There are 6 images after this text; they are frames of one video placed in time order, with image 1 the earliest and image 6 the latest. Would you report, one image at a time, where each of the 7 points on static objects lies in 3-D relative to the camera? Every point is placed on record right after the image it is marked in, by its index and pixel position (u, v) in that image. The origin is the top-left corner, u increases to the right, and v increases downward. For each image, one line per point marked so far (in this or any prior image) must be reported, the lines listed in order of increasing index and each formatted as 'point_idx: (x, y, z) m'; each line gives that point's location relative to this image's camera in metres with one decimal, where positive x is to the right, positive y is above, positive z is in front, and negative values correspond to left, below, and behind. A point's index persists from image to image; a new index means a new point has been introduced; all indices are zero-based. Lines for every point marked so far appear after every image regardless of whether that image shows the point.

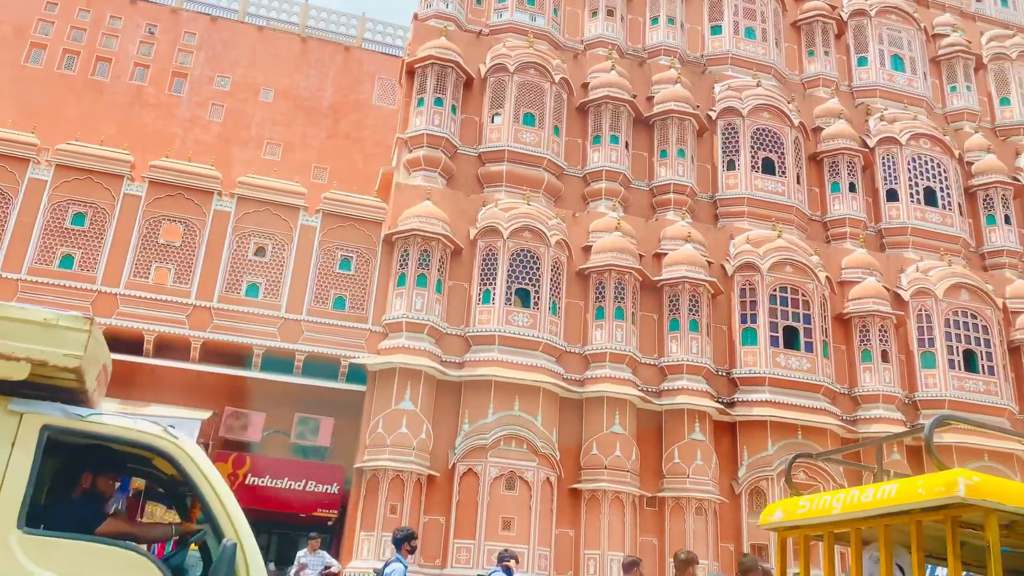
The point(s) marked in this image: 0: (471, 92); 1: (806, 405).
0: (-0.9, +4.1, +17.4) m
1: (+5.6, -2.2, +15.7) m
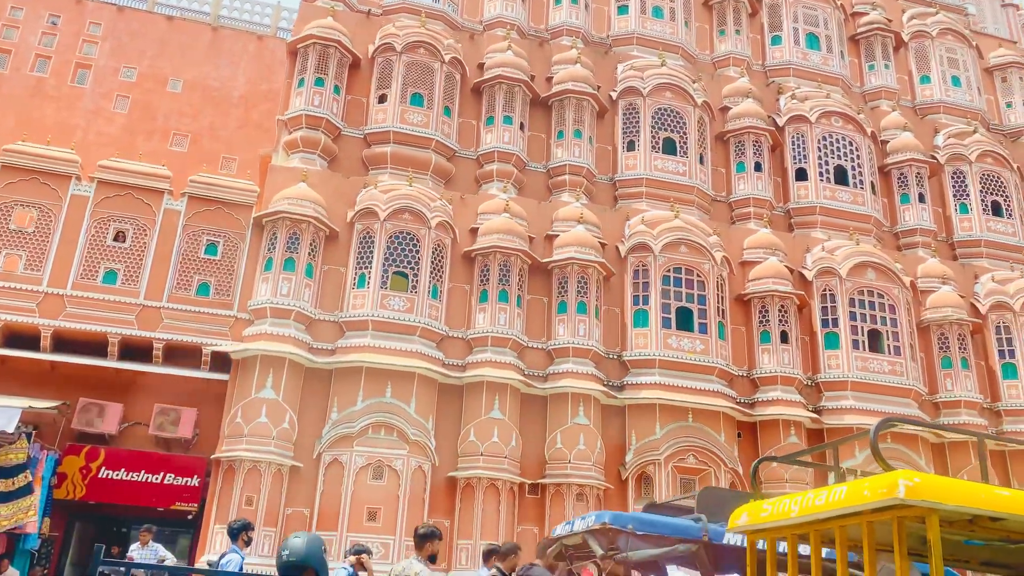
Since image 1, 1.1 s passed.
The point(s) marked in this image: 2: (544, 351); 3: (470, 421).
0: (-3.2, +4.4, +16.9) m
1: (+3.5, -1.8, +15.2) m
2: (+0.6, -1.2, +15.2) m
3: (-0.7, -2.3, +14.1) m
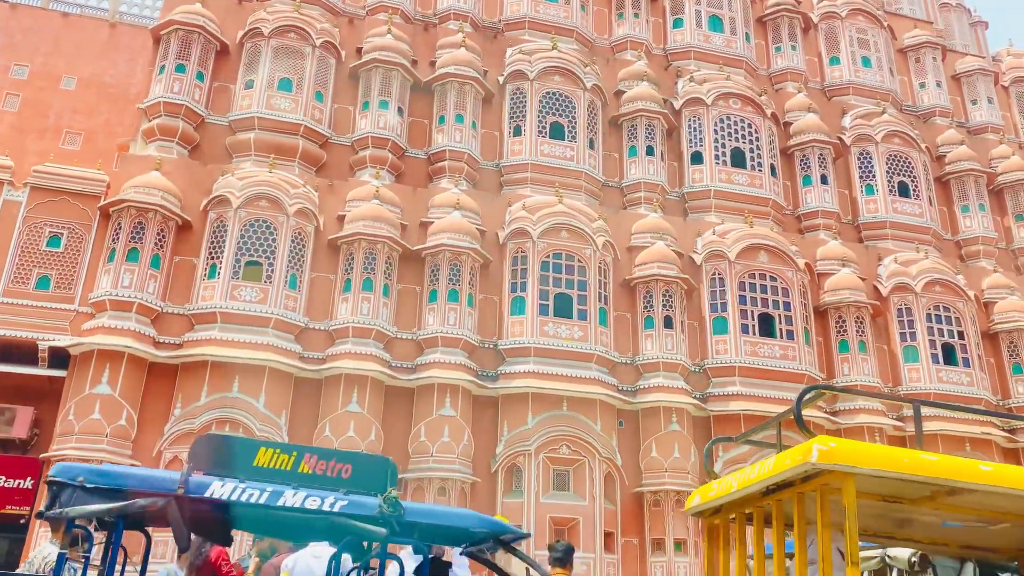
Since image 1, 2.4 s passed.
0: (-5.6, +4.5, +16.4) m
1: (+1.1, -1.6, +14.6) m
2: (-1.8, -1.0, +14.6) m
3: (-3.1, -2.1, +13.5) m
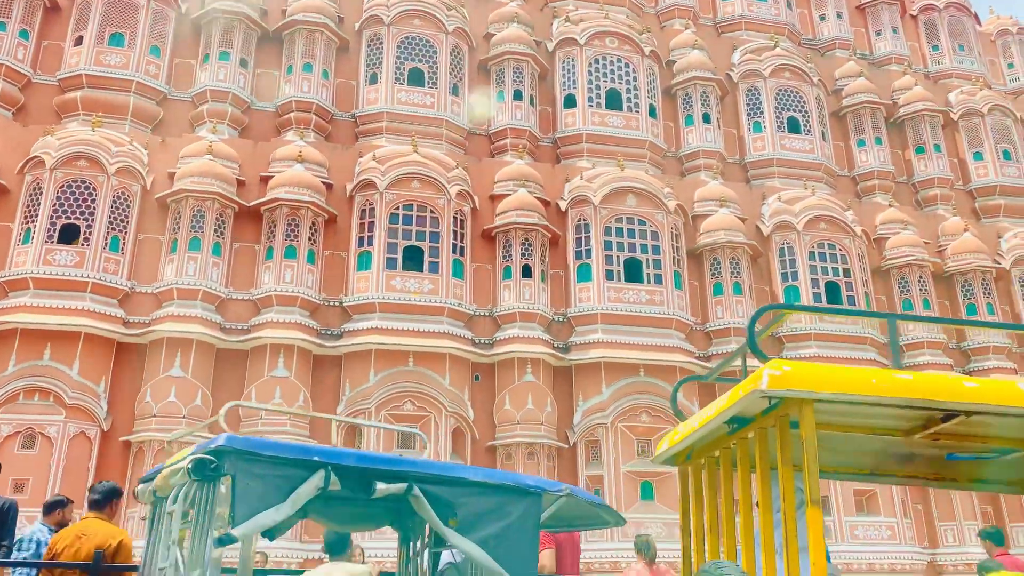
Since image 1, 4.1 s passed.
0: (-8.6, +5.1, +15.6) m
1: (-1.6, -0.7, +14.0) m
2: (-4.5, -0.2, +14.0) m
3: (-5.7, -1.4, +12.9) m
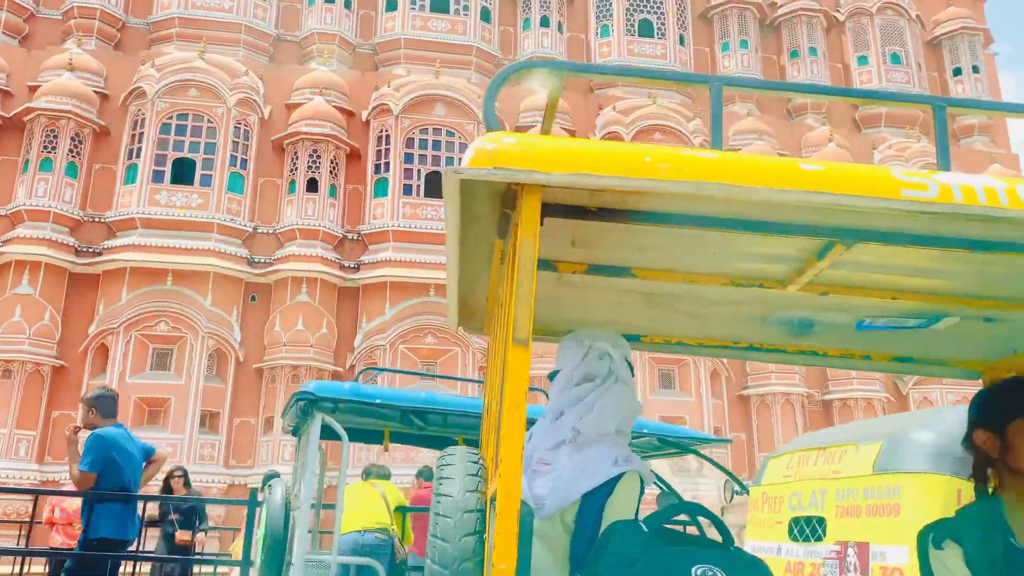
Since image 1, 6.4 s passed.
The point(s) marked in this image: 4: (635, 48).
0: (-12.3, +6.6, +14.8) m
1: (-5.3, +0.7, +13.2) m
2: (-8.2, +1.1, +13.4) m
3: (-9.5, -0.1, +12.4) m
4: (+2.5, +4.8, +16.7) m
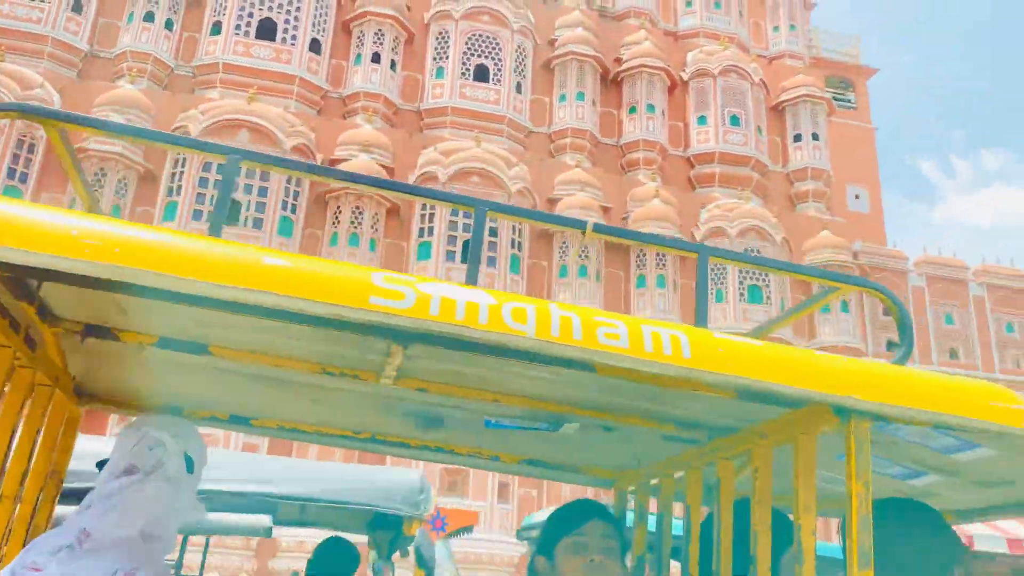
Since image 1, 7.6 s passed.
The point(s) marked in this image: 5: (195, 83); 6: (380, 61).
0: (-15.4, +6.7, +14.0) m
1: (-8.7, +0.4, +12.5) m
2: (-11.6, +1.1, +12.5) m
3: (-12.9, -0.1, +11.5) m
4: (-0.9, +3.9, +16.5) m
5: (-5.9, +3.8, +15.4) m
6: (-2.6, +4.5, +16.4) m
